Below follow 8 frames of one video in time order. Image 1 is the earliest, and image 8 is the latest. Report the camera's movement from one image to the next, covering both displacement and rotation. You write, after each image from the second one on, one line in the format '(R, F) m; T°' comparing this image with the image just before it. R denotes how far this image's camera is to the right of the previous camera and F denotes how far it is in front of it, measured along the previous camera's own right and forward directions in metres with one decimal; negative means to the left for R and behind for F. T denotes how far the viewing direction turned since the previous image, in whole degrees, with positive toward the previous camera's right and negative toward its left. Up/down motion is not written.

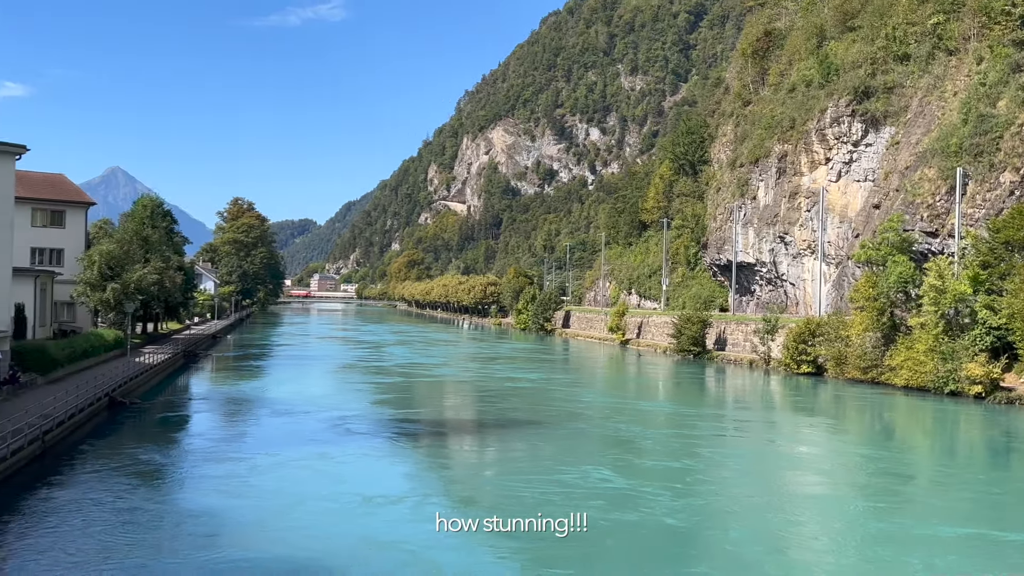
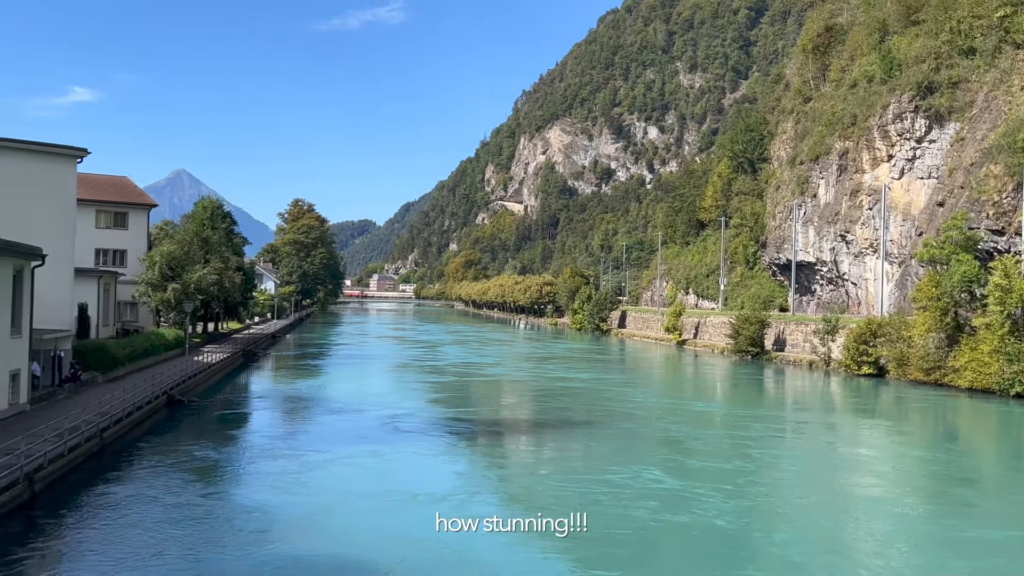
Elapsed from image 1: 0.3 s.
(+0.1, -0.4) m; -4°
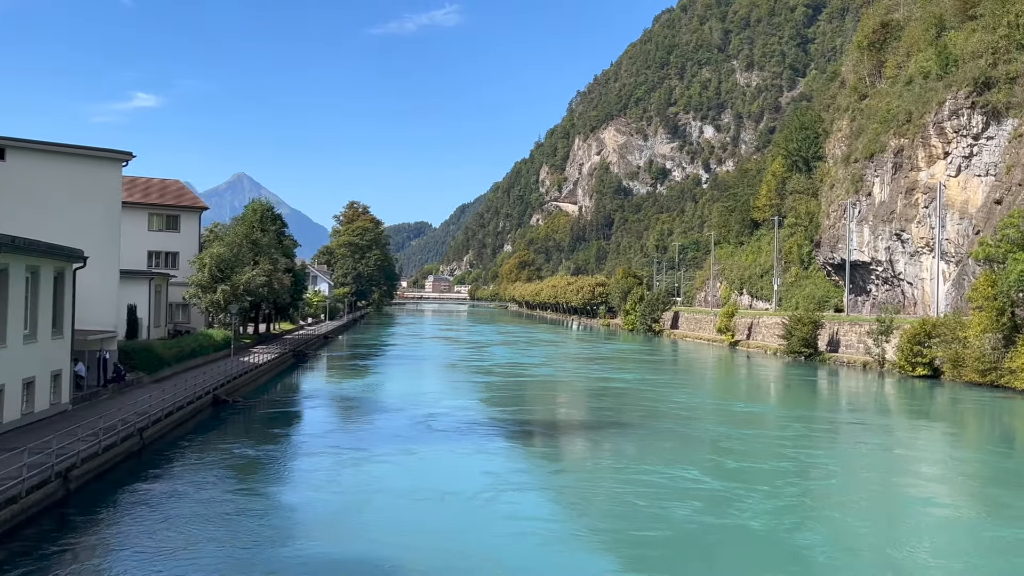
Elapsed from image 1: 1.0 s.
(+0.5, -0.6) m; -4°
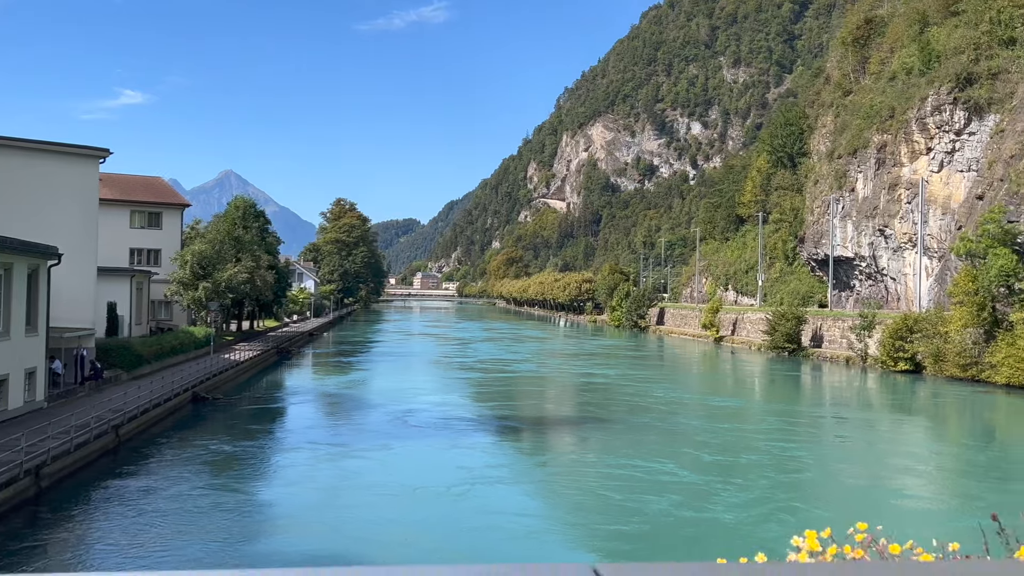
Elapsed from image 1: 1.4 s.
(+0.3, 0.0) m; +1°
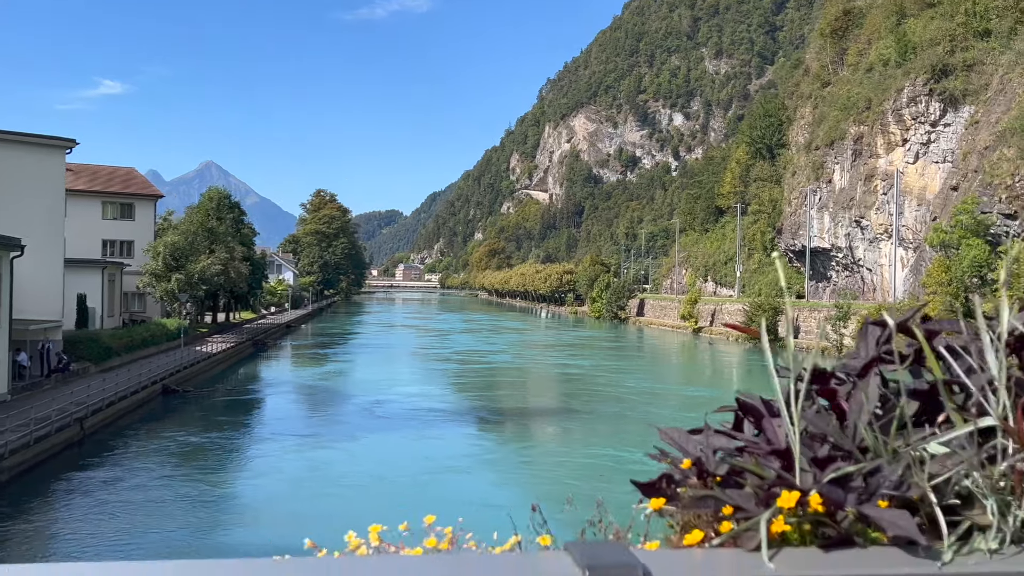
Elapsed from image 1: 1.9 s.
(+0.3, +0.1) m; +1°
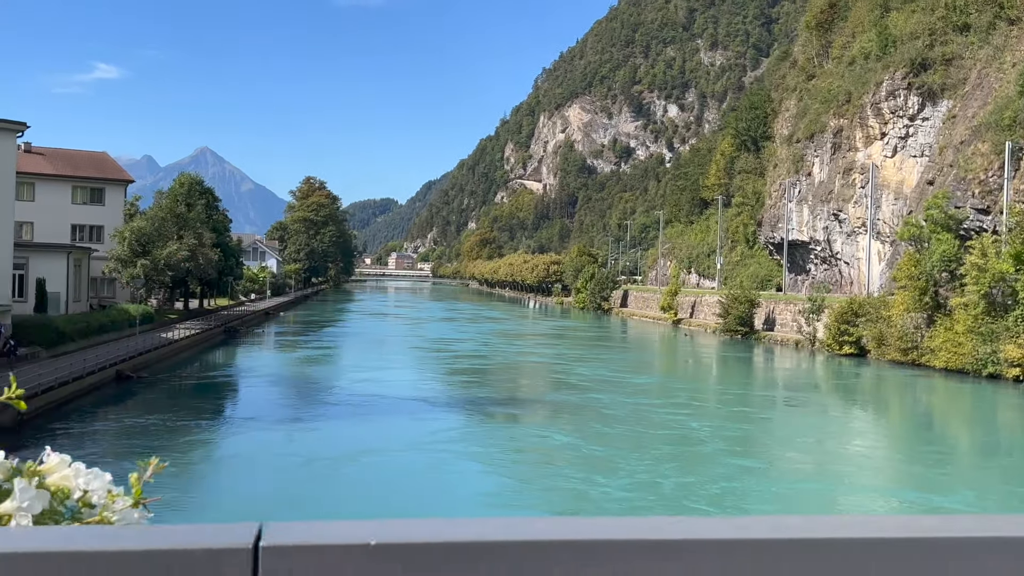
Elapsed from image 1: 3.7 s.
(+1.3, +0.1) m; 0°
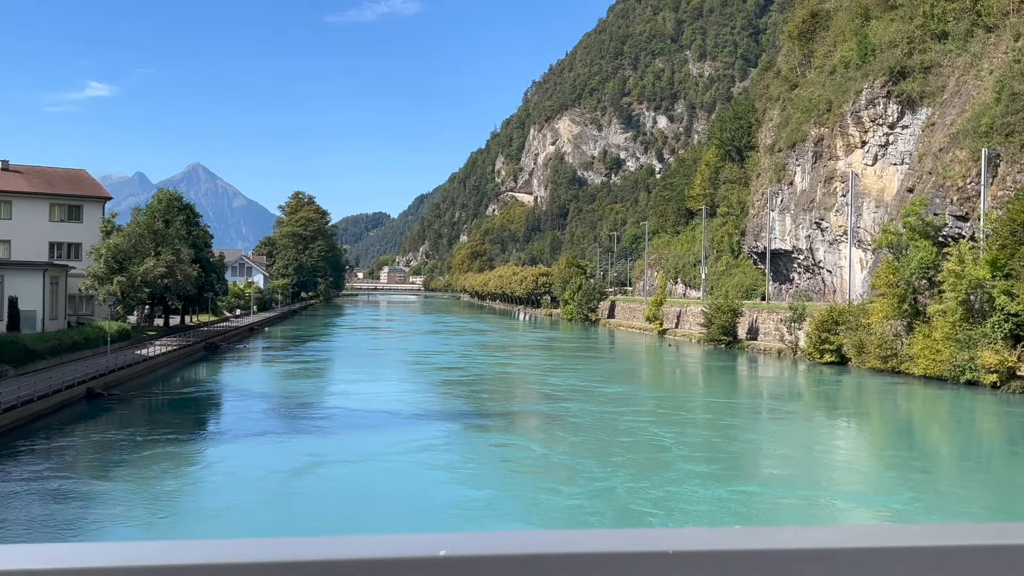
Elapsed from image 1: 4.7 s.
(+0.7, +0.1) m; 0°
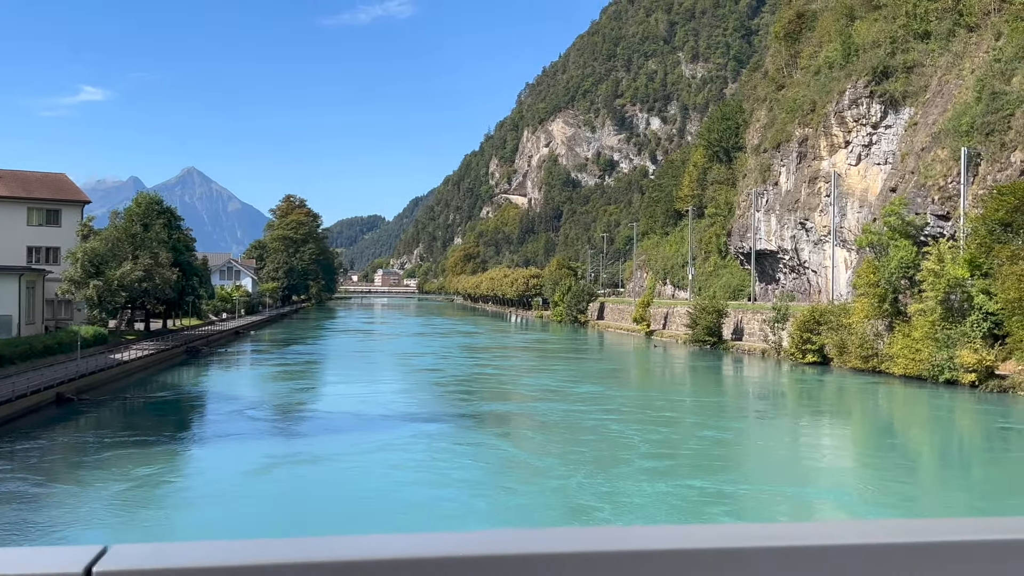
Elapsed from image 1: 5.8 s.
(+0.8, +0.1) m; 0°
